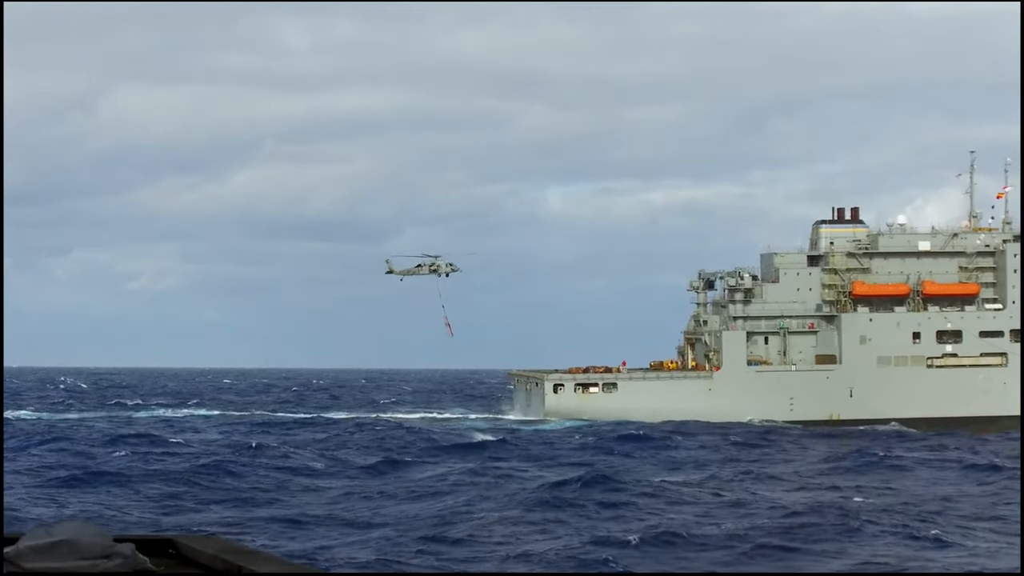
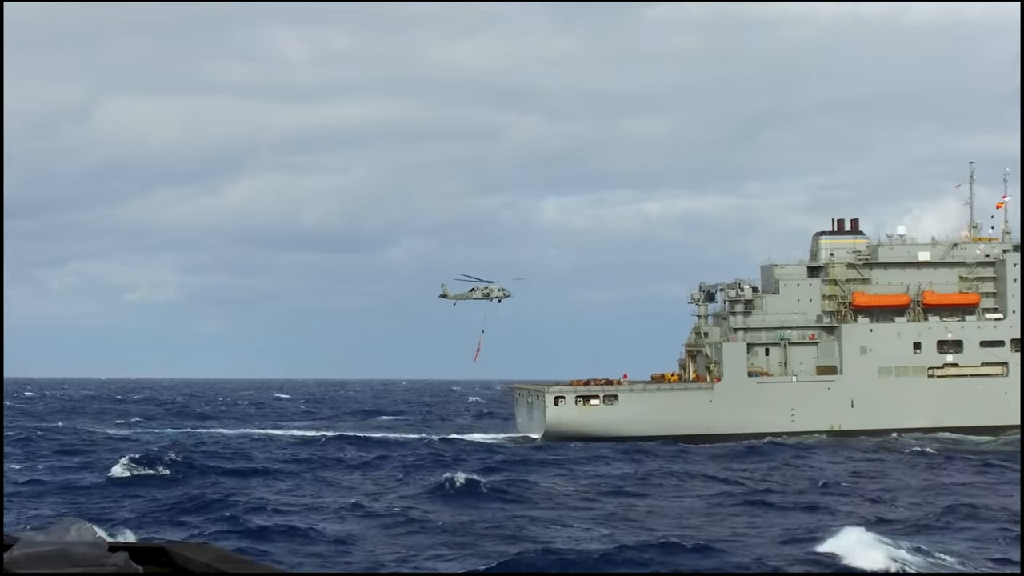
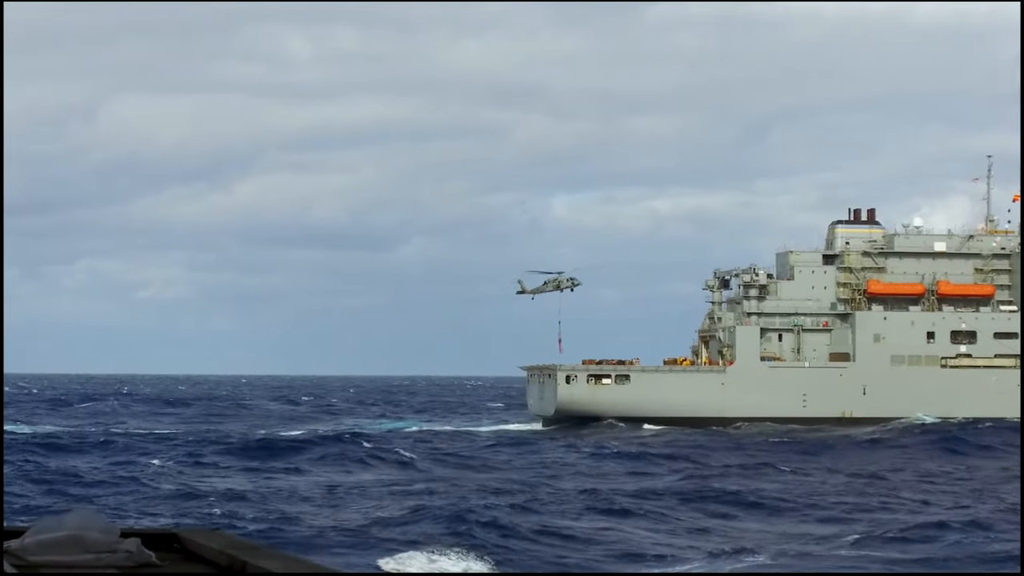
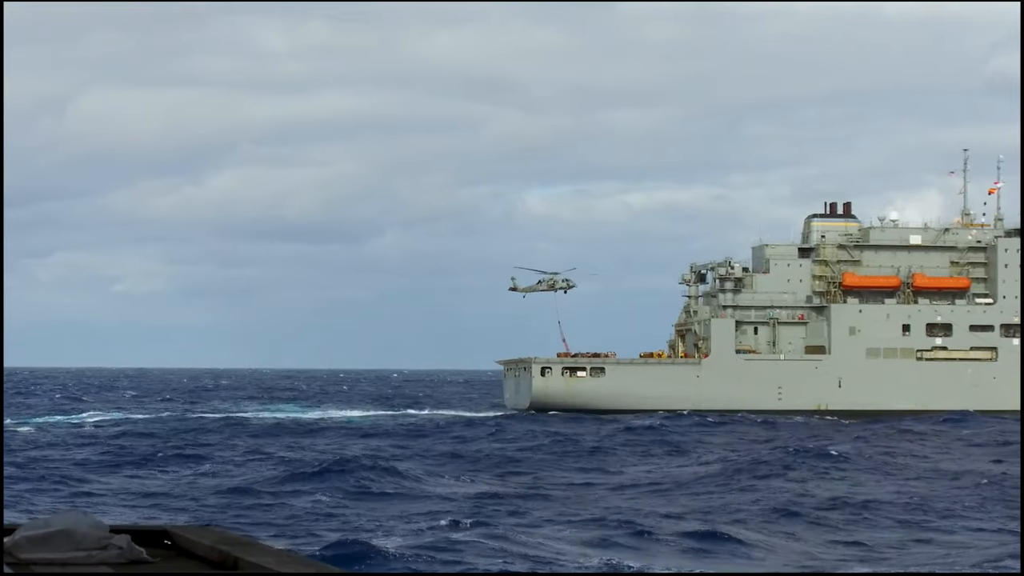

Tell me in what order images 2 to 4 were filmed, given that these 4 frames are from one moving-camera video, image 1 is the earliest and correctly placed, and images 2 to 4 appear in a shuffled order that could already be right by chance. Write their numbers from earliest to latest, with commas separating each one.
2, 3, 4
